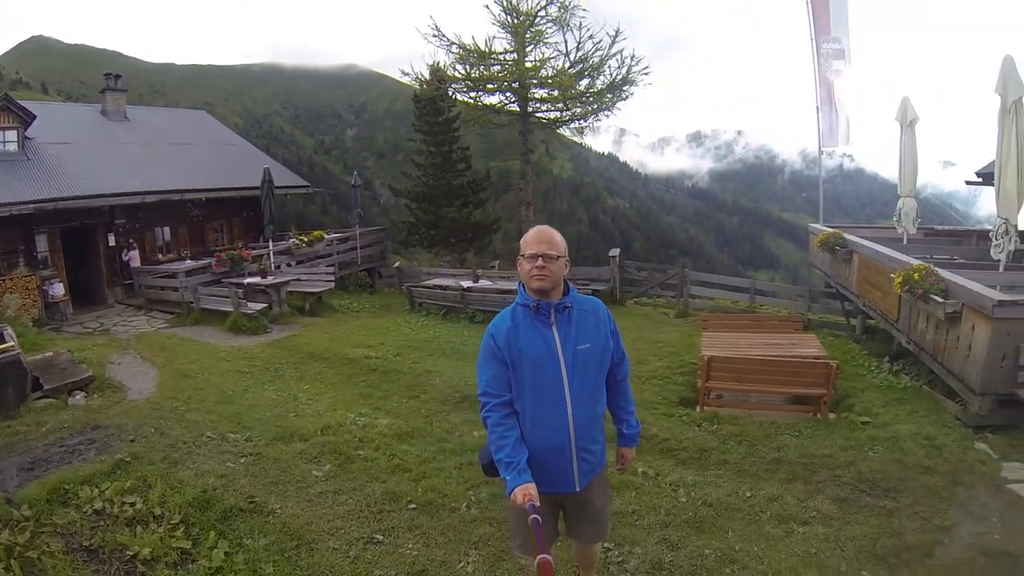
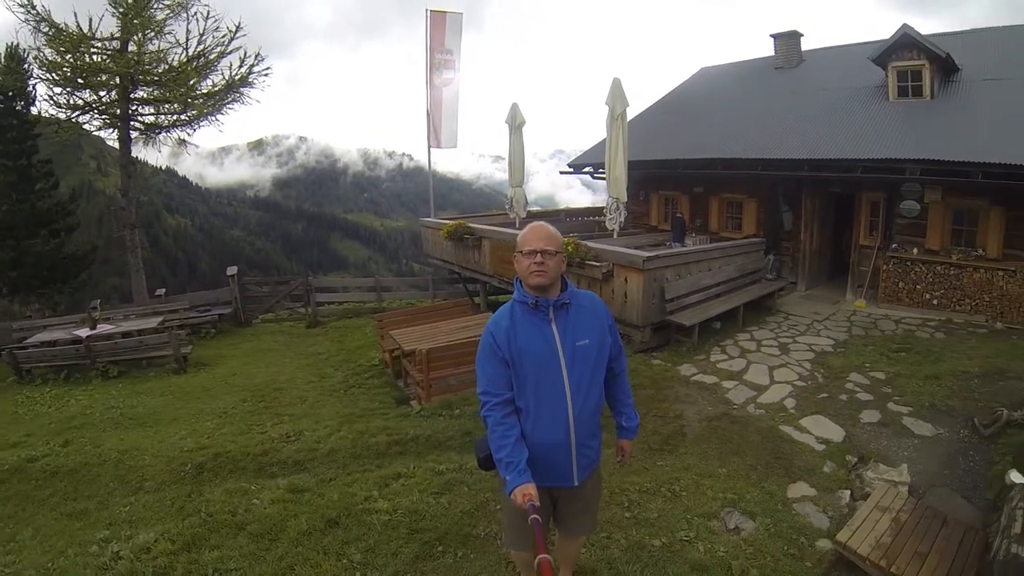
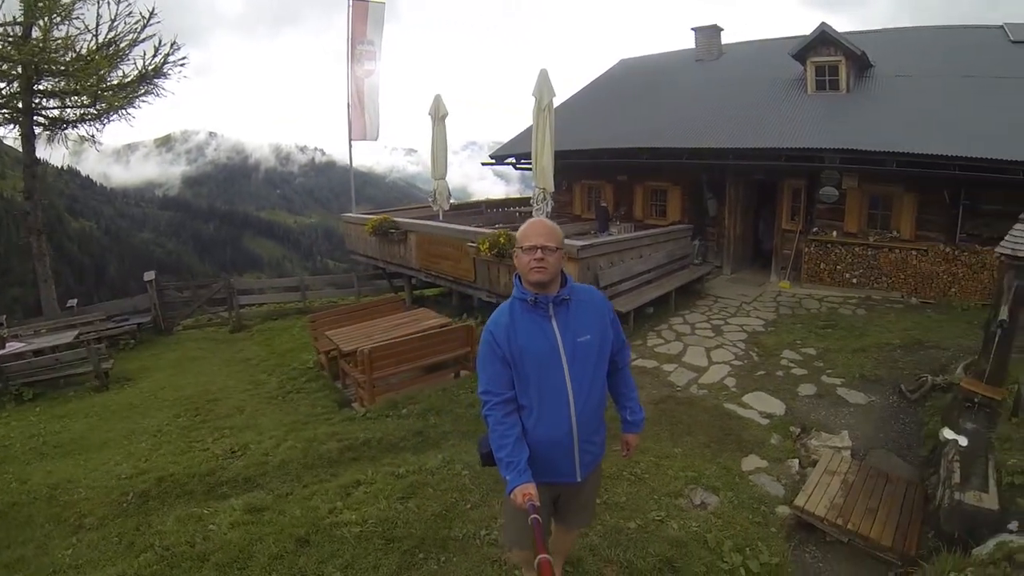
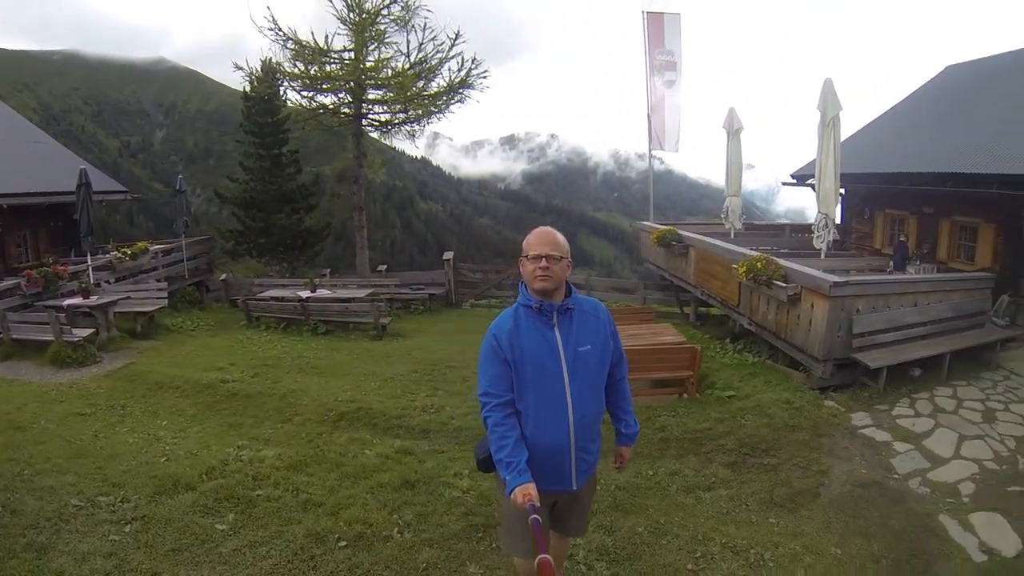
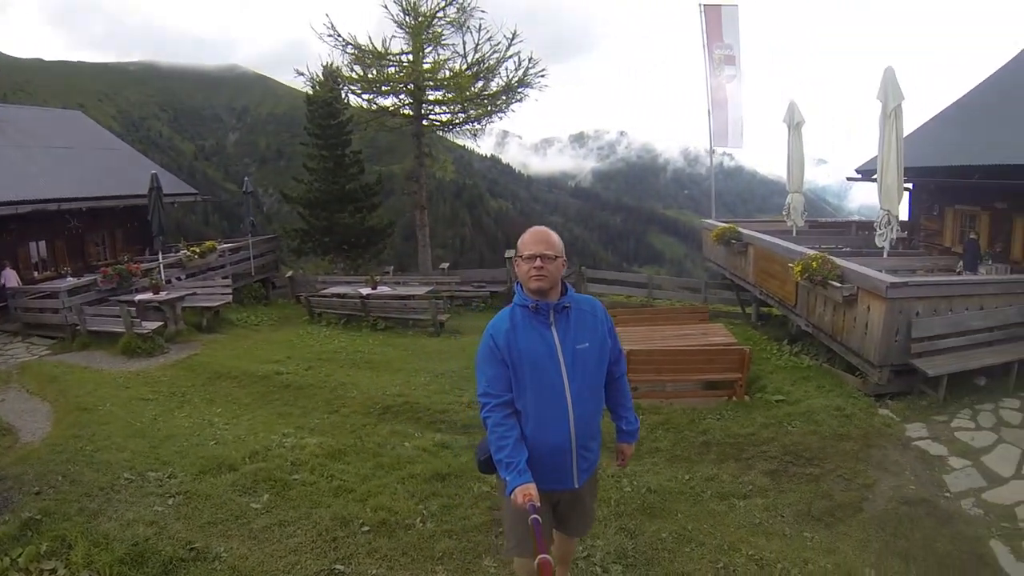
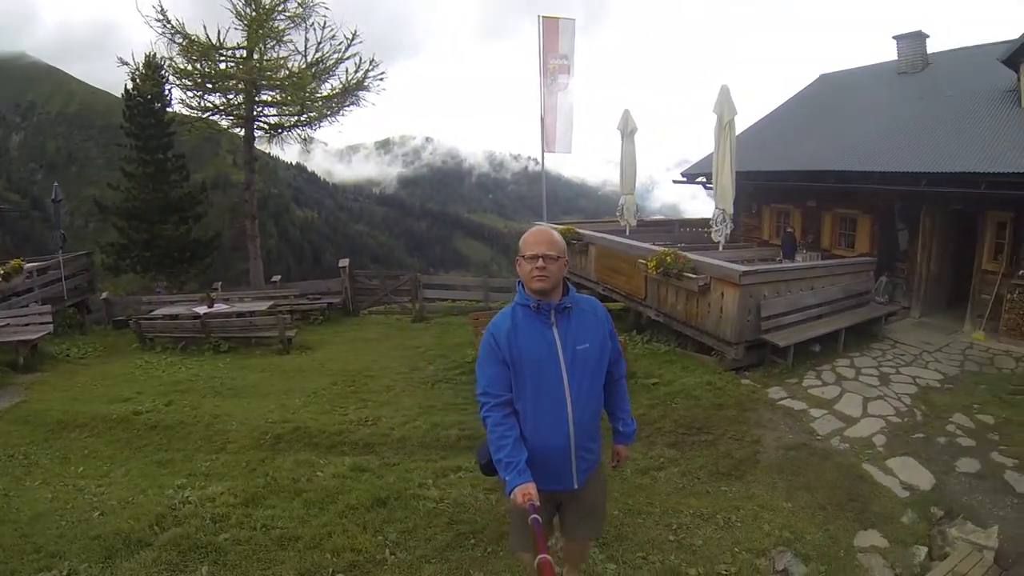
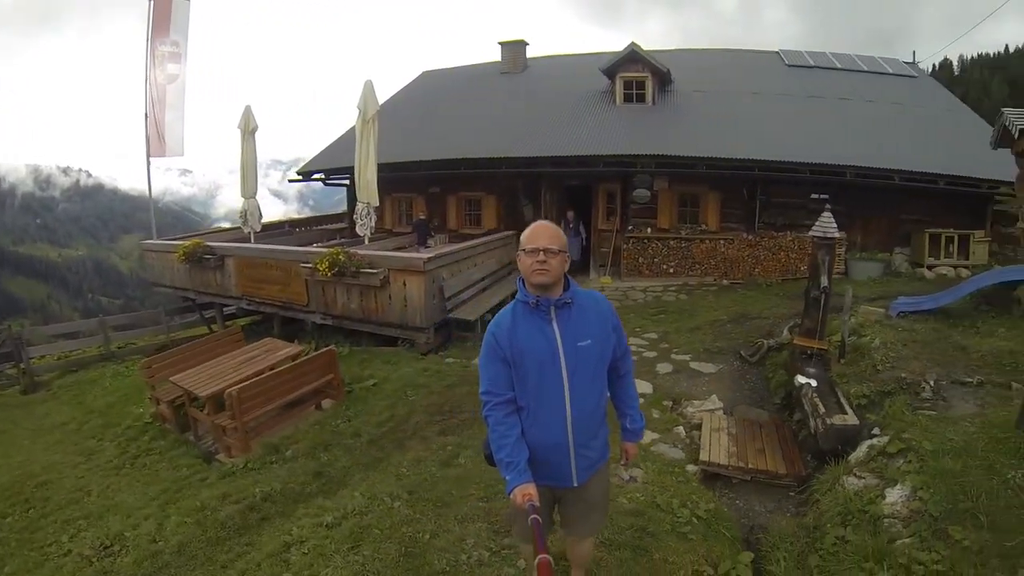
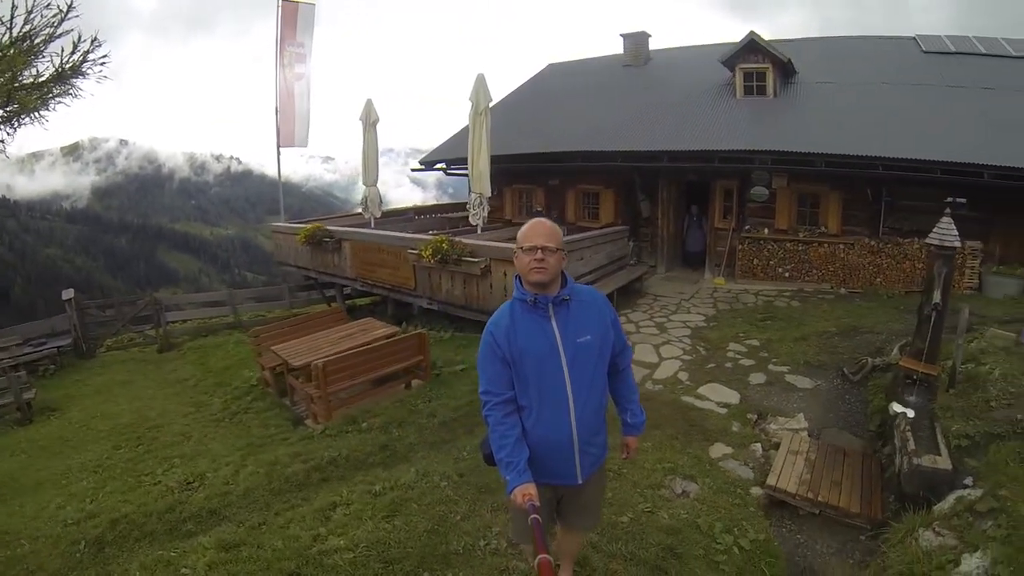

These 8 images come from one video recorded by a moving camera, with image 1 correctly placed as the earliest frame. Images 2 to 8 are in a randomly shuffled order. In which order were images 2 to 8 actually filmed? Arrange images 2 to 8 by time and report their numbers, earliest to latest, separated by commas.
5, 4, 6, 2, 3, 8, 7
